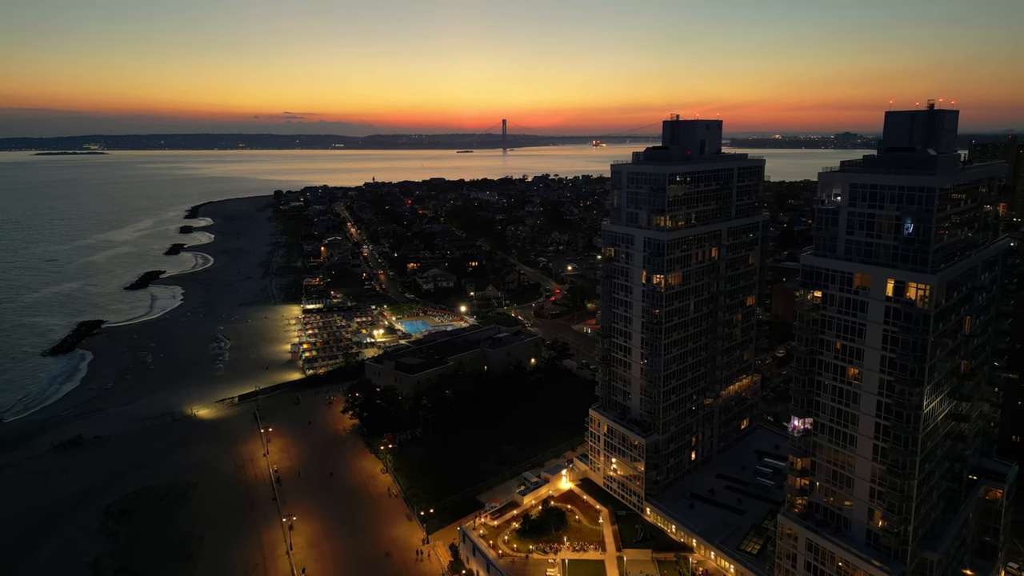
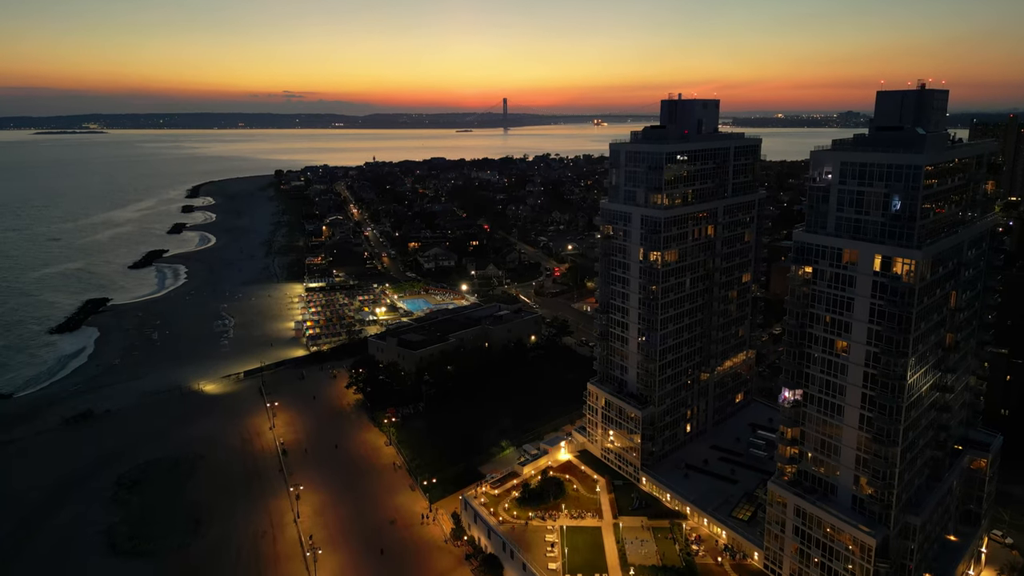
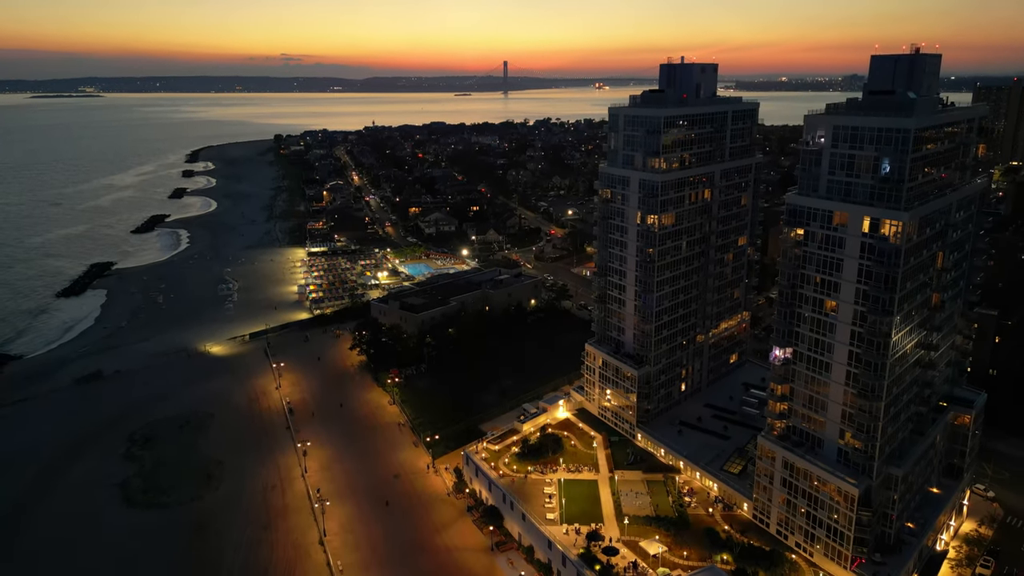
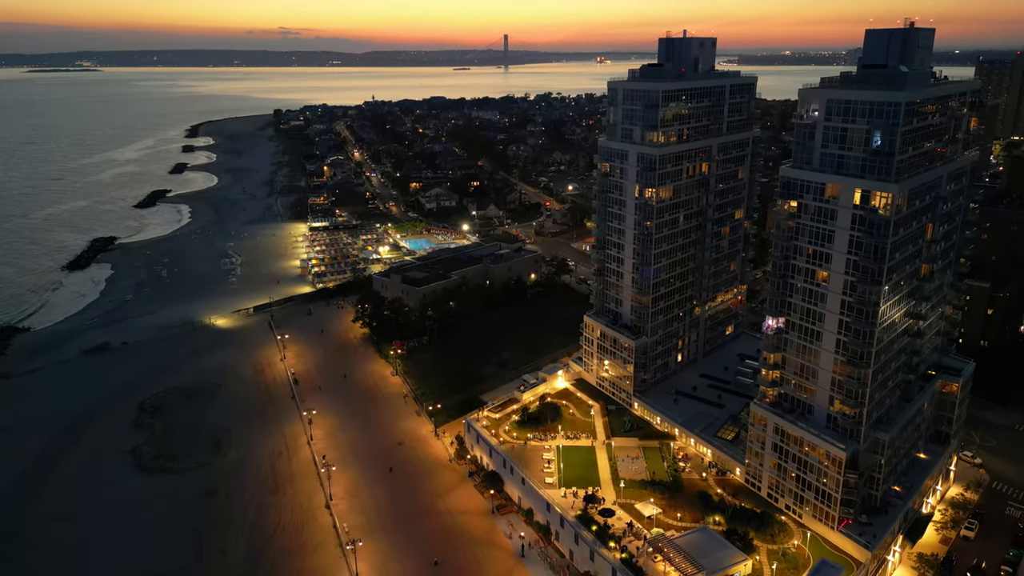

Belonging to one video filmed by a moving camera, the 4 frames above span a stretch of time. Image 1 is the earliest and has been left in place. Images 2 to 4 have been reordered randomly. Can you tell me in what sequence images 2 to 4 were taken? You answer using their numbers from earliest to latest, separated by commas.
2, 3, 4
